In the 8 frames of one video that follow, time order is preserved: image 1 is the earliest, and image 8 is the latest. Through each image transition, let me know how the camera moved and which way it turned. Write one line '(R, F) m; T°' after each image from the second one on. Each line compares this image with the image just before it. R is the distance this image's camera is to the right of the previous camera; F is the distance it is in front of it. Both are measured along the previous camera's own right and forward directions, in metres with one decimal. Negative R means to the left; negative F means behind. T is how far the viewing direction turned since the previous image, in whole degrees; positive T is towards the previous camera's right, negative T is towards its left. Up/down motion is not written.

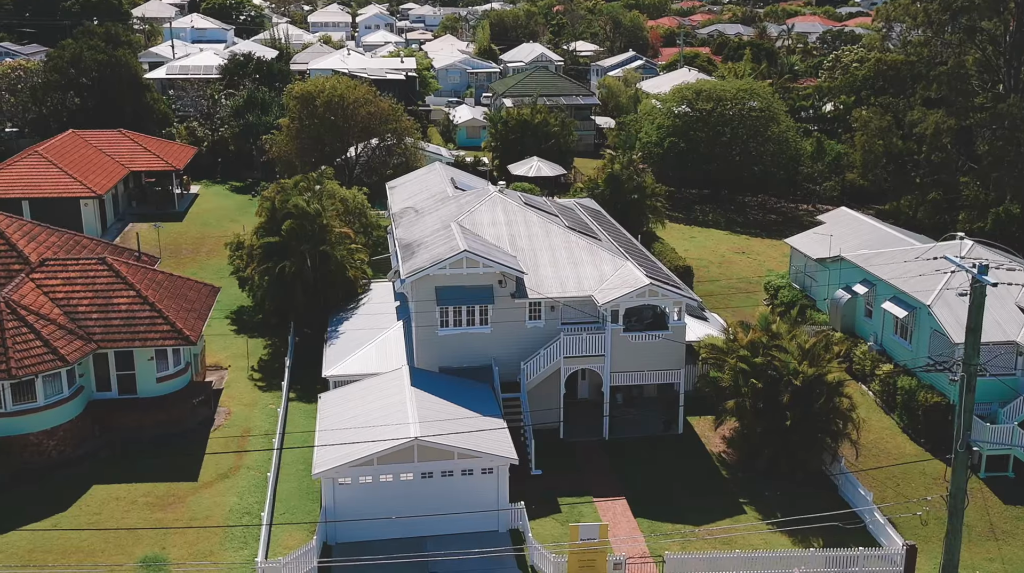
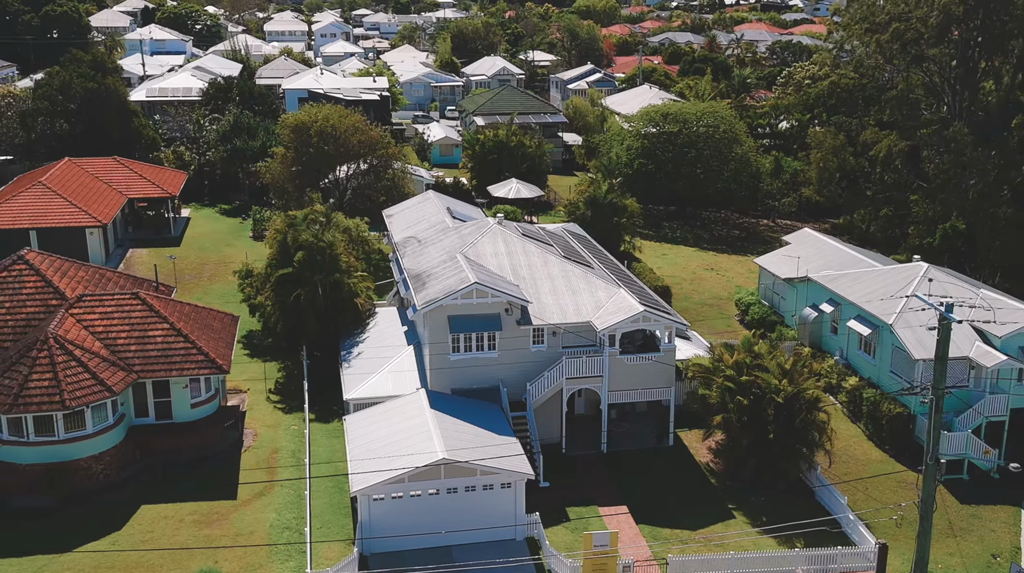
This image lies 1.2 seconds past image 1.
(-1.6, -2.8) m; +3°
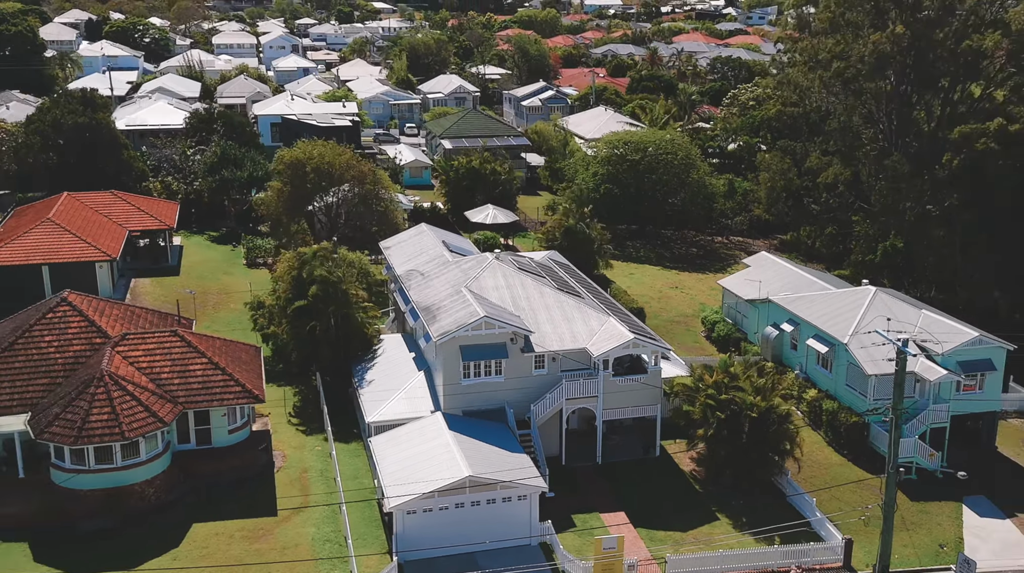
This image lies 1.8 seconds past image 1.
(-2.1, -3.8) m; +3°
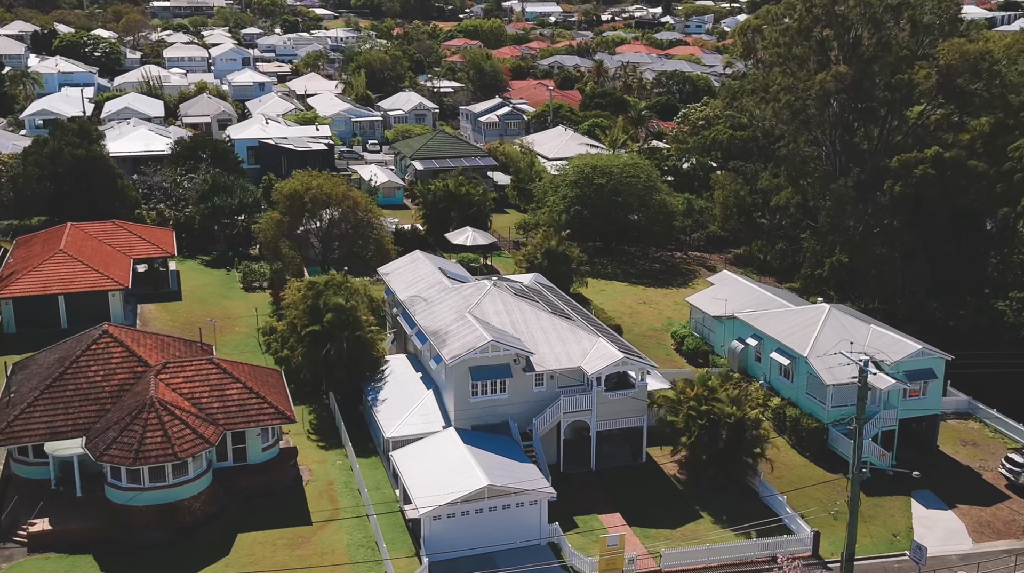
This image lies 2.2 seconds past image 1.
(-2.2, -4.2) m; +3°
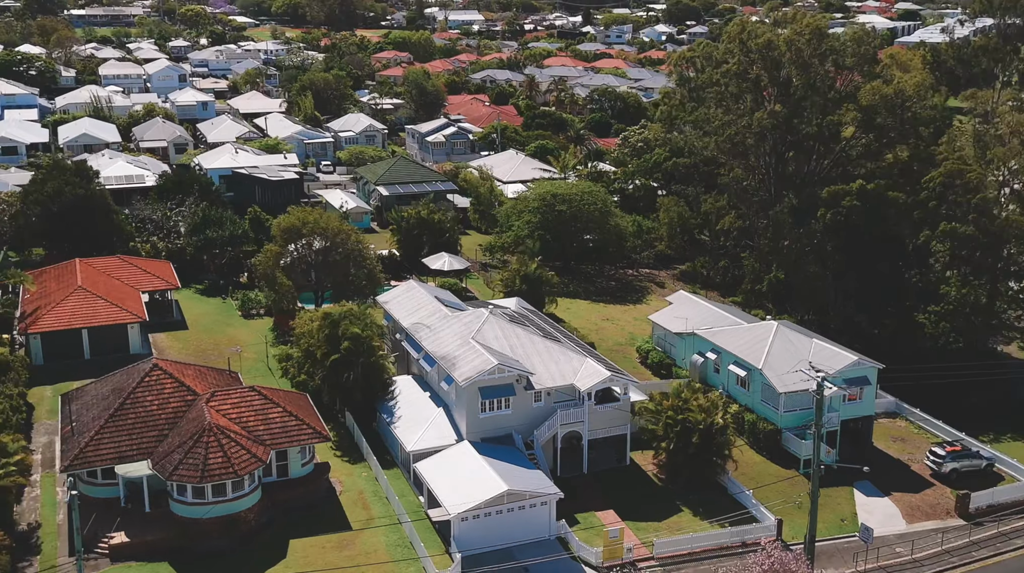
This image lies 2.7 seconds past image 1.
(-3.4, -6.2) m; +4°
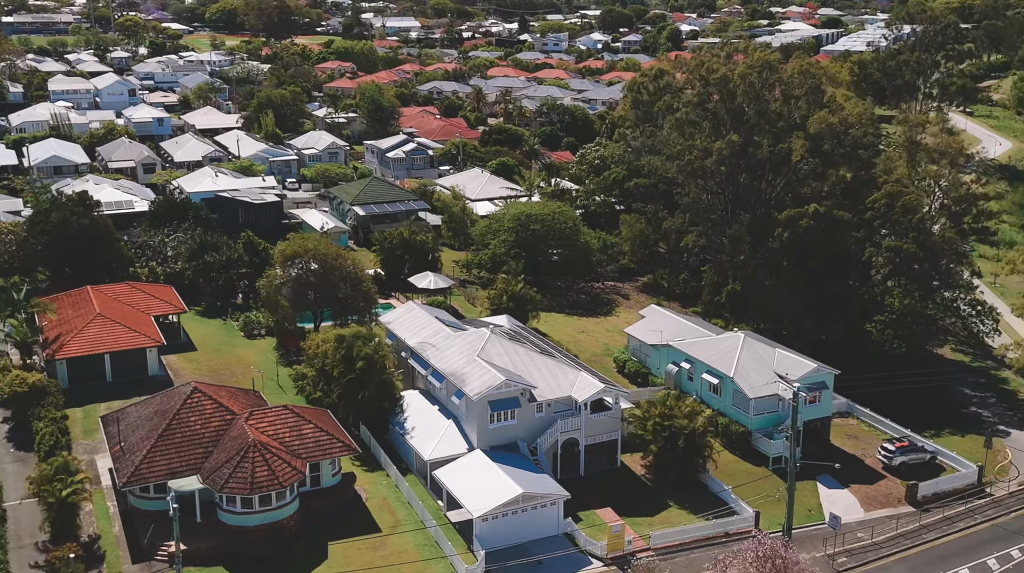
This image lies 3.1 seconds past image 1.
(-3.3, -5.4) m; +4°
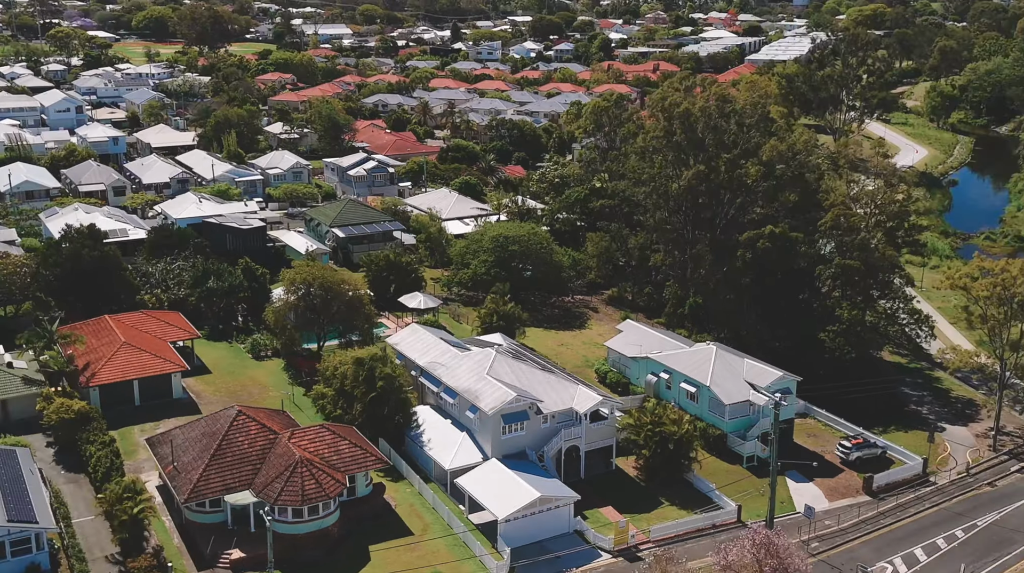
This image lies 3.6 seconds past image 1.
(-4.4, -6.3) m; +4°
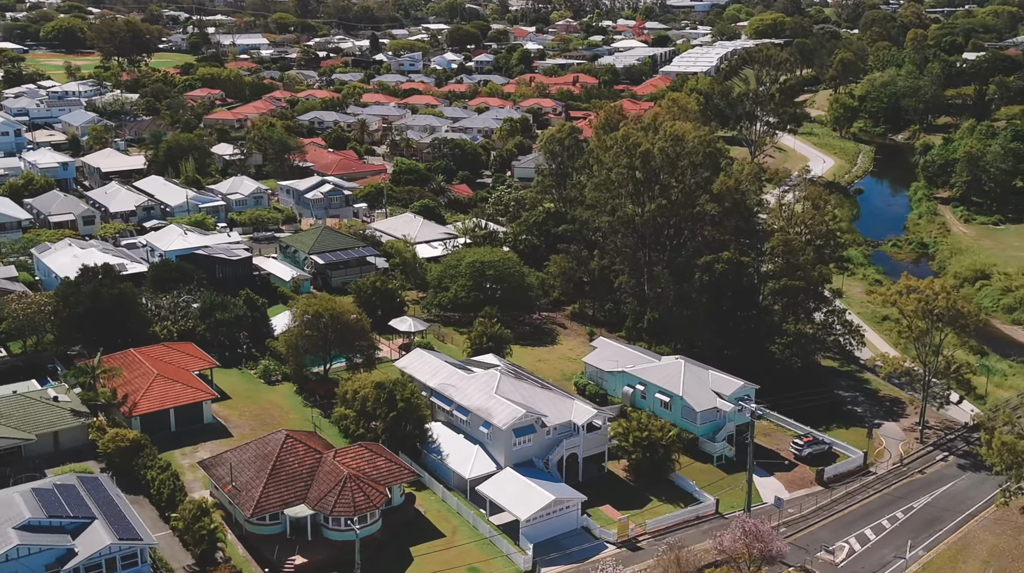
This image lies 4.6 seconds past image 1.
(-6.1, -8.7) m; +5°
